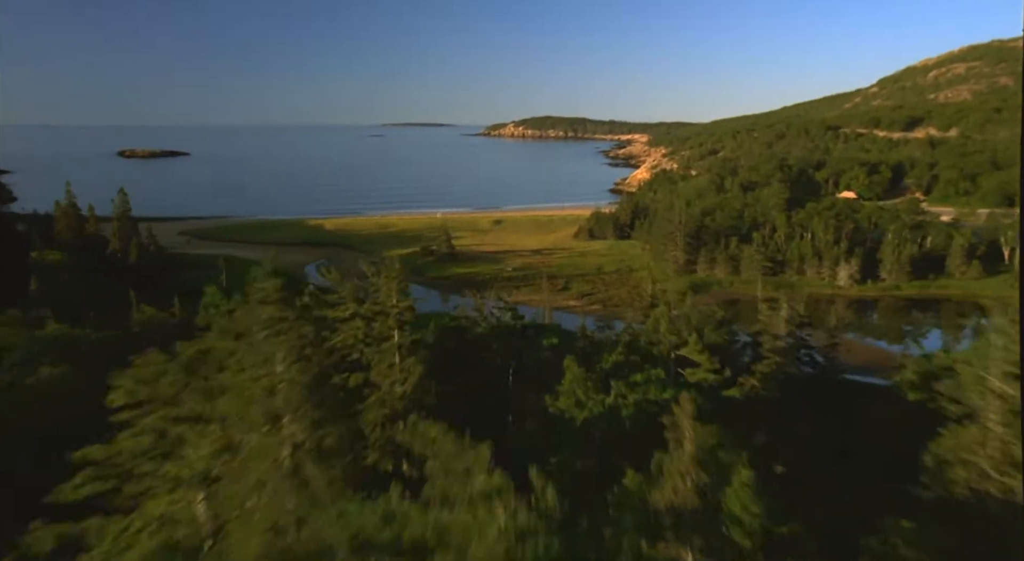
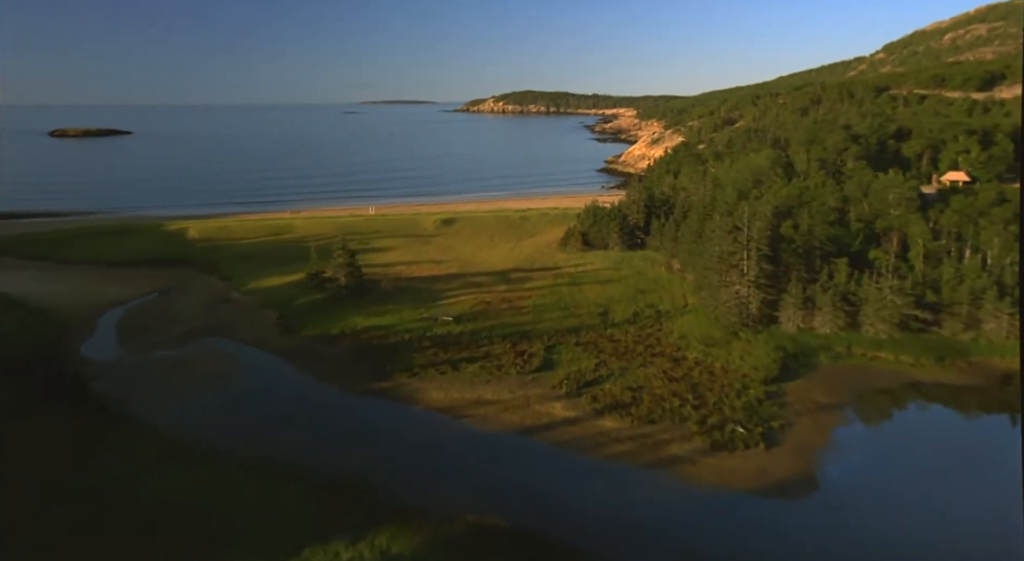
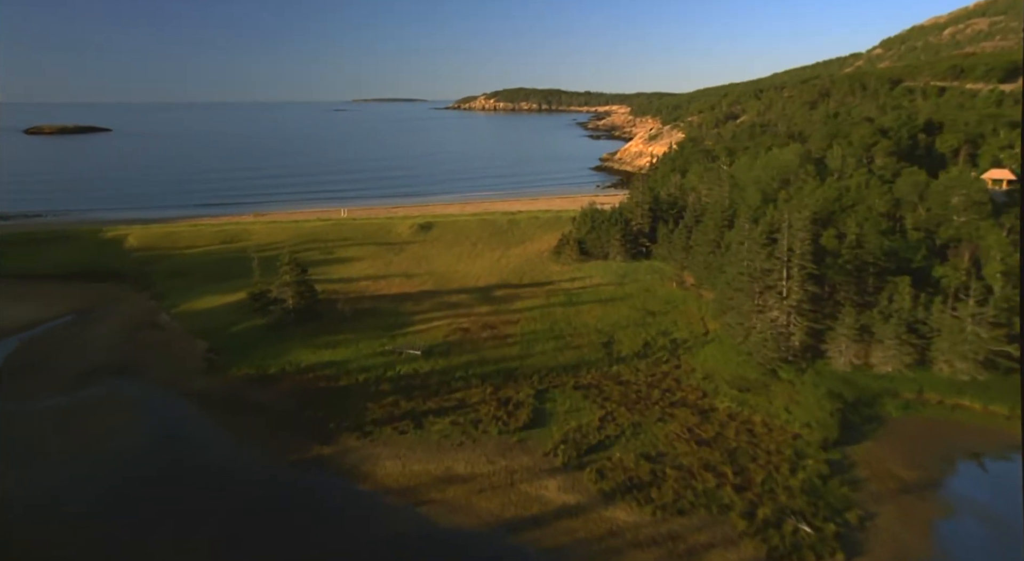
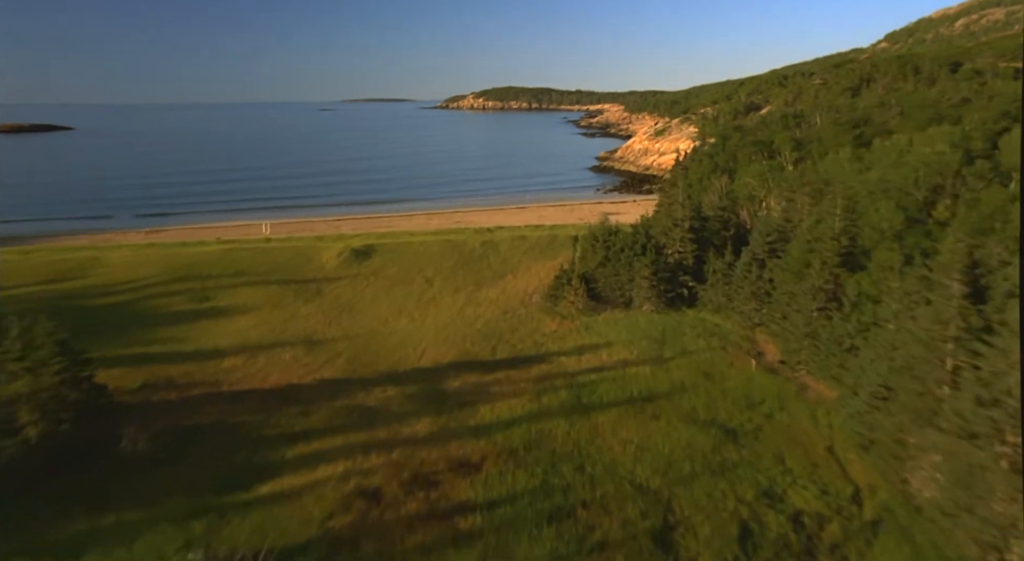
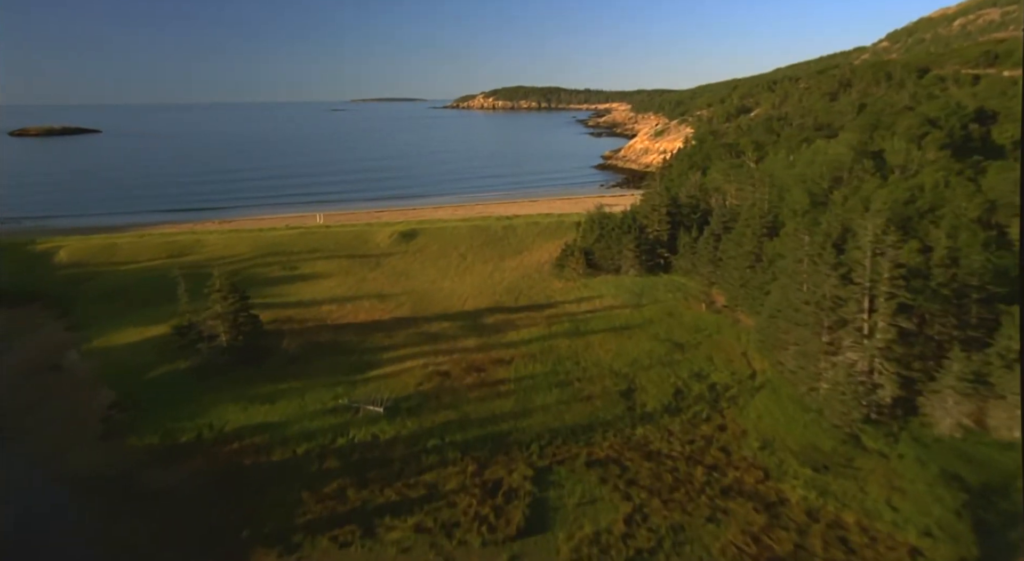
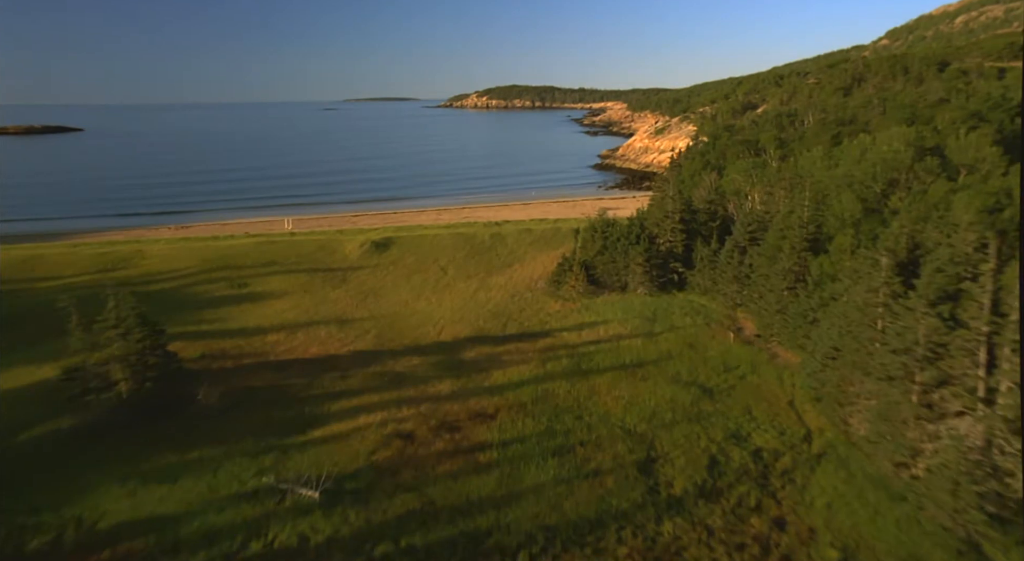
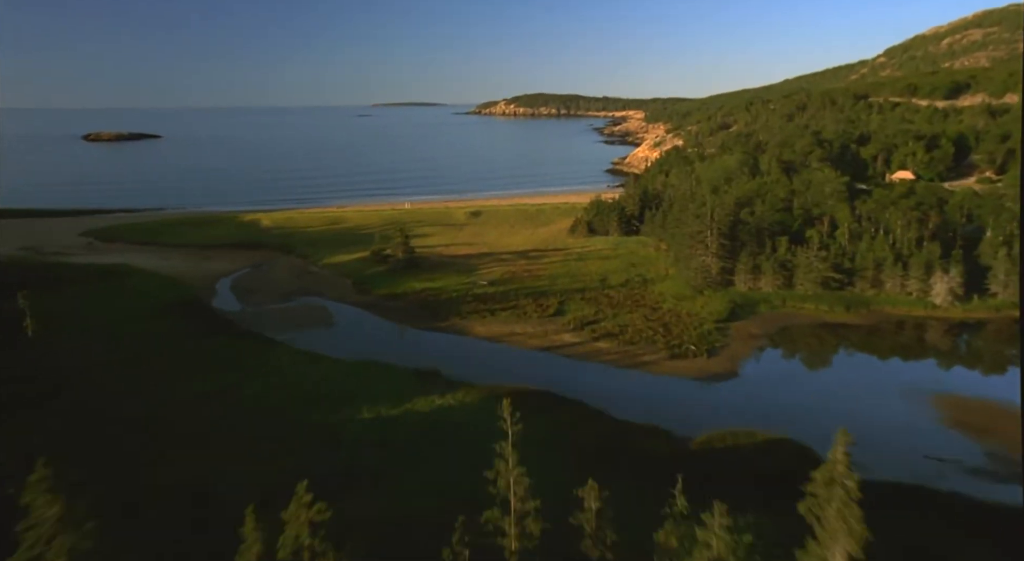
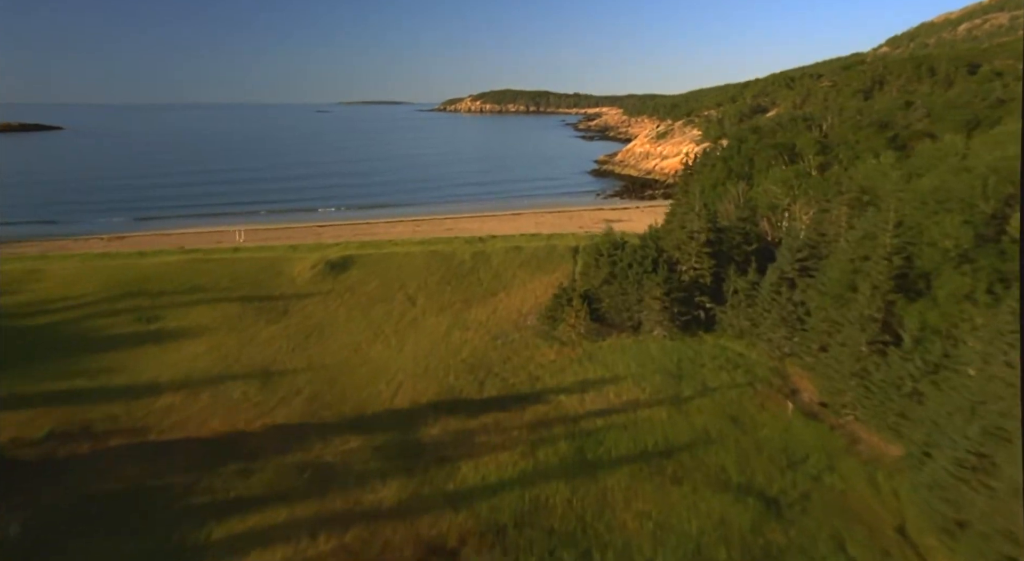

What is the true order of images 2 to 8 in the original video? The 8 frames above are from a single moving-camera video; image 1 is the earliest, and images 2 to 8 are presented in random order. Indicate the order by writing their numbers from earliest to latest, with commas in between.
7, 2, 3, 5, 6, 4, 8
